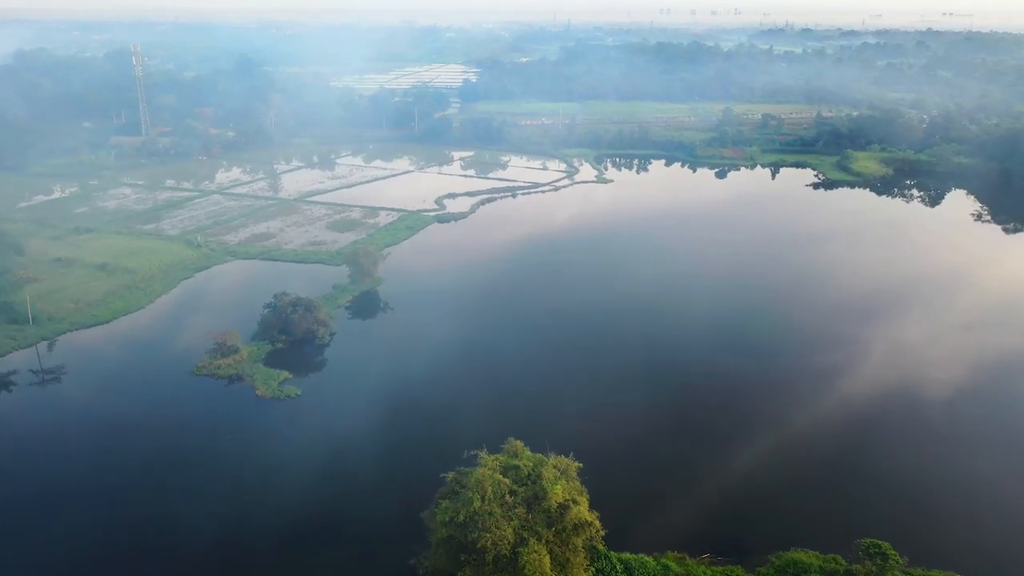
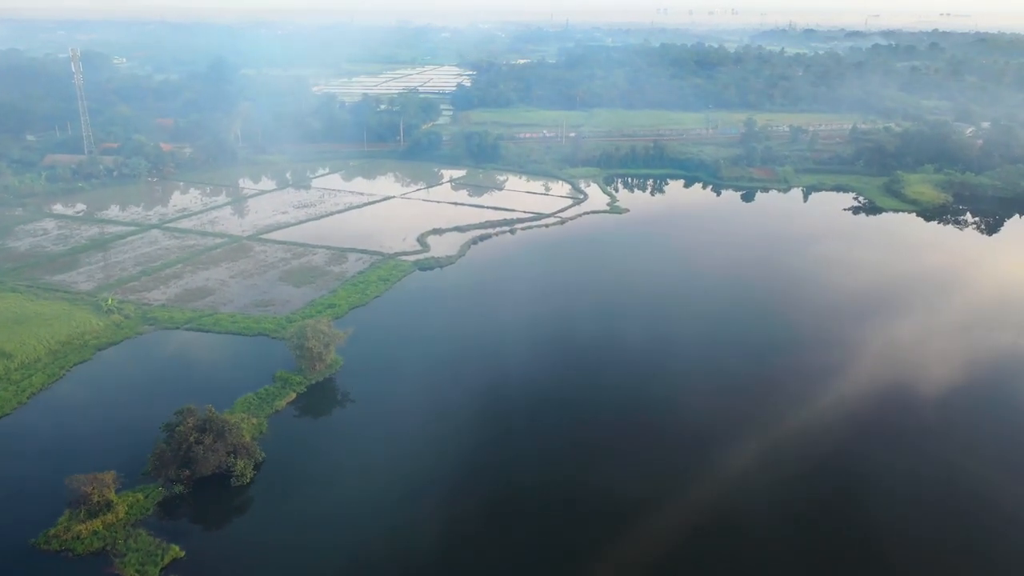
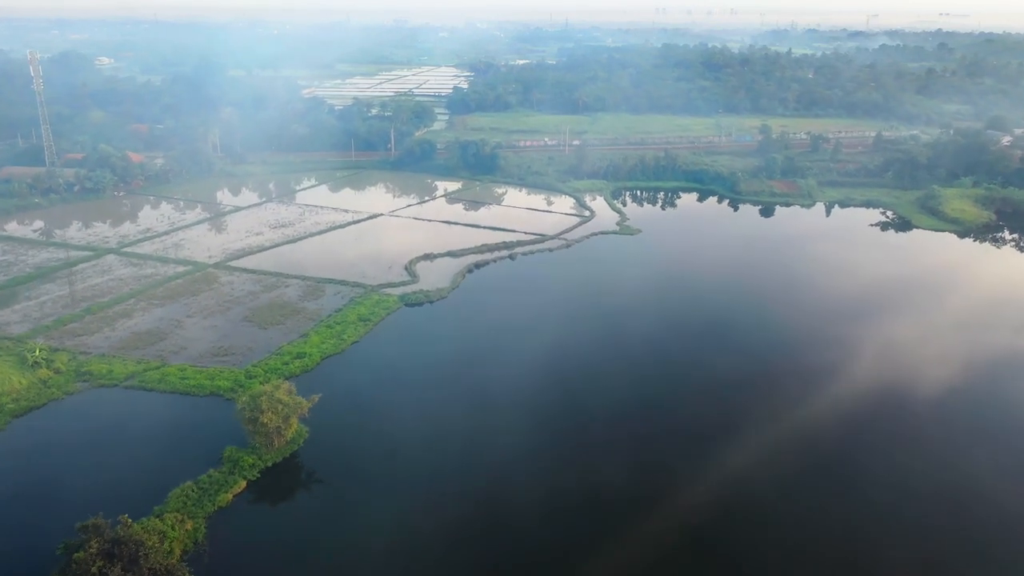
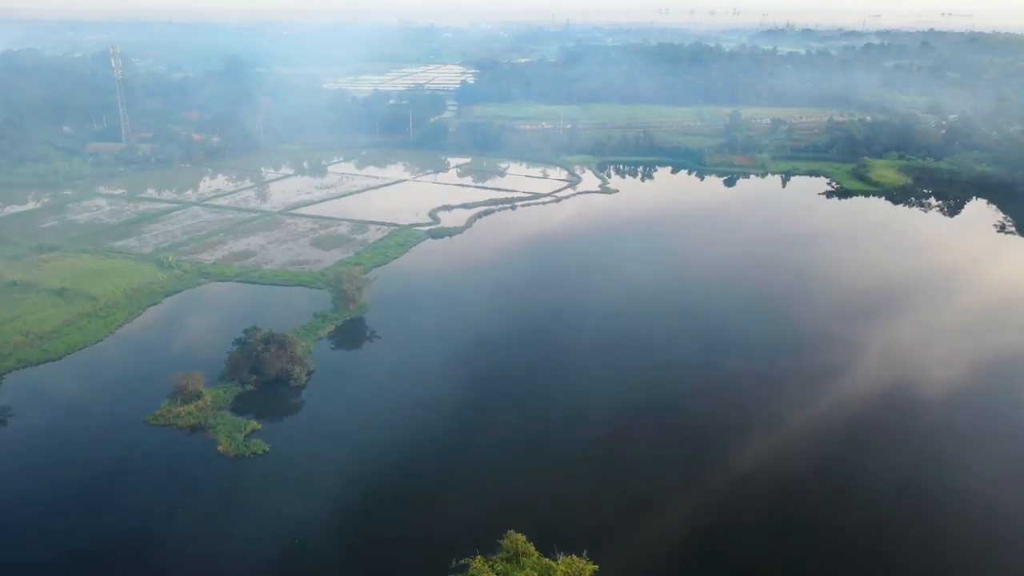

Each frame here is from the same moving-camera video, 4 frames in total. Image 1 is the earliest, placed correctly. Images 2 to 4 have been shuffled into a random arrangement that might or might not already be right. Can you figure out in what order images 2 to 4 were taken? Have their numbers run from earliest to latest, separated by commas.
4, 2, 3
